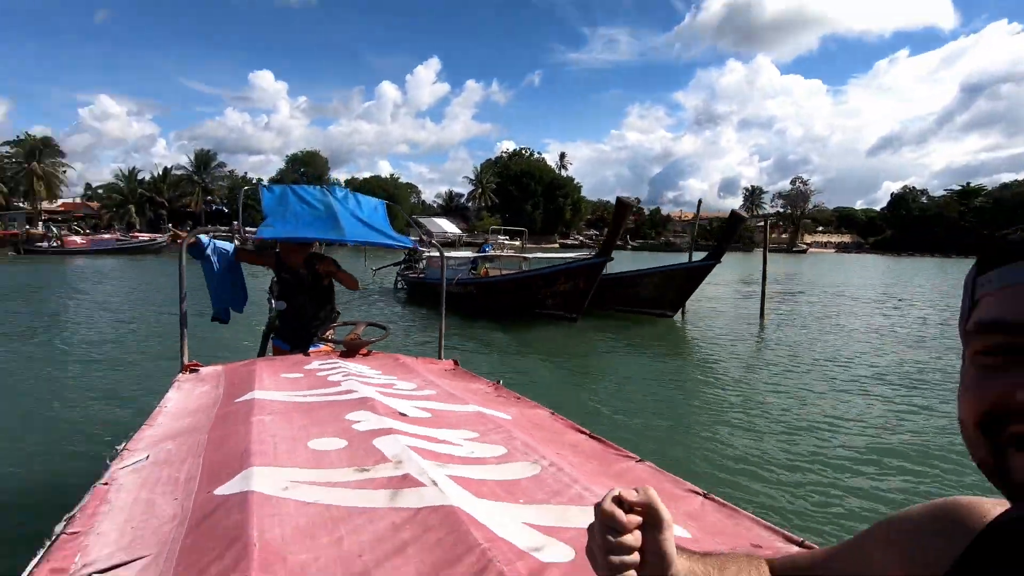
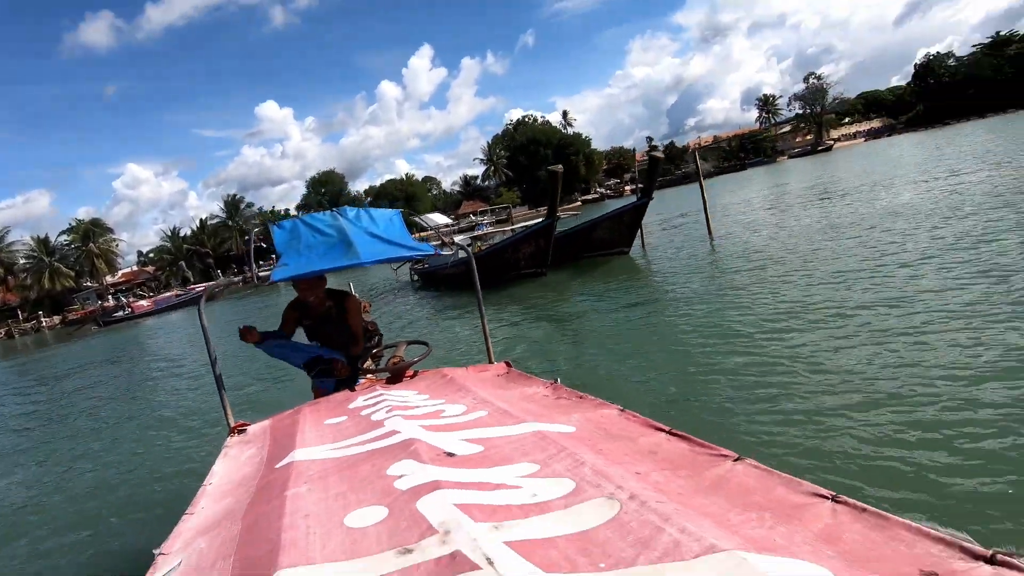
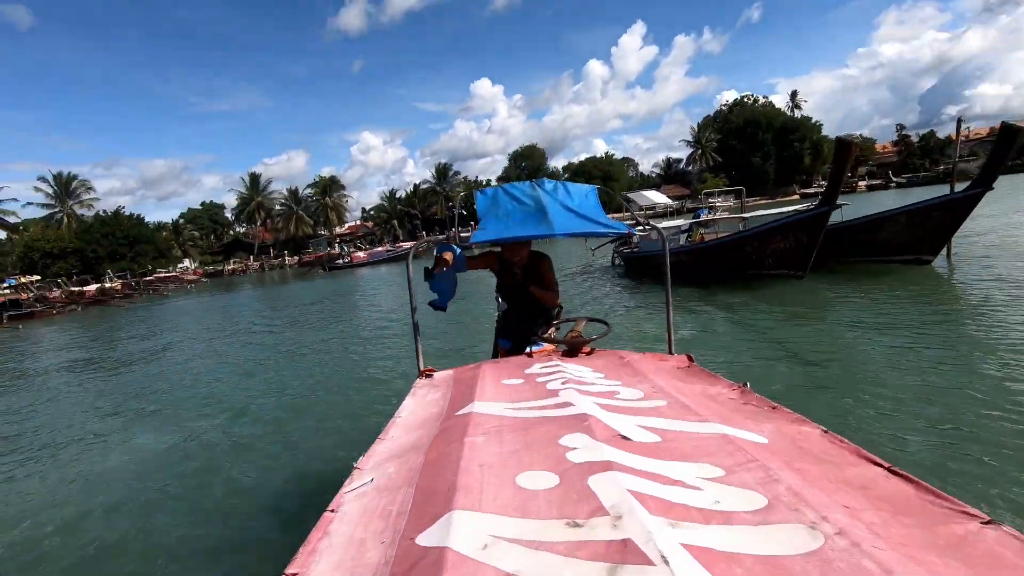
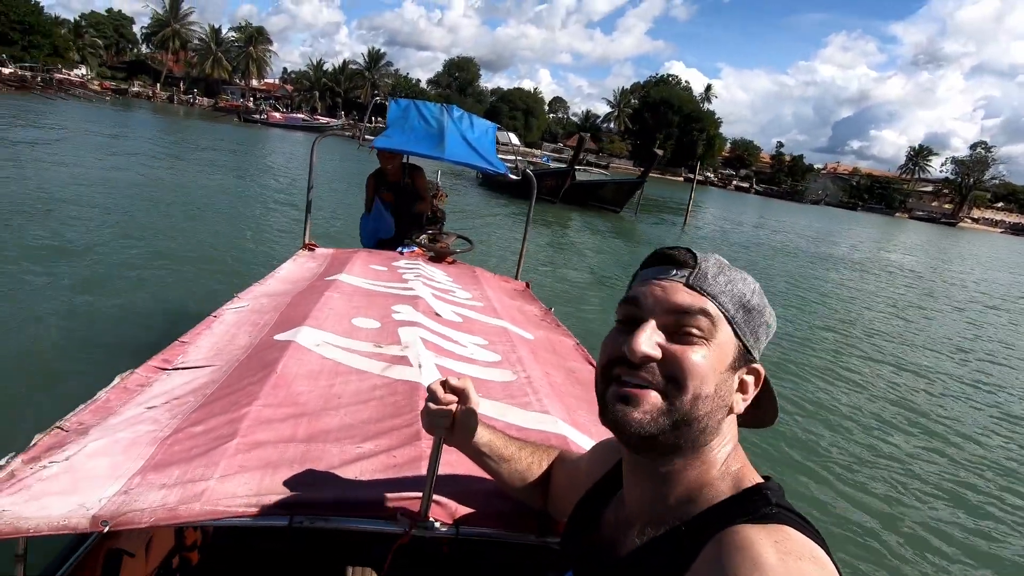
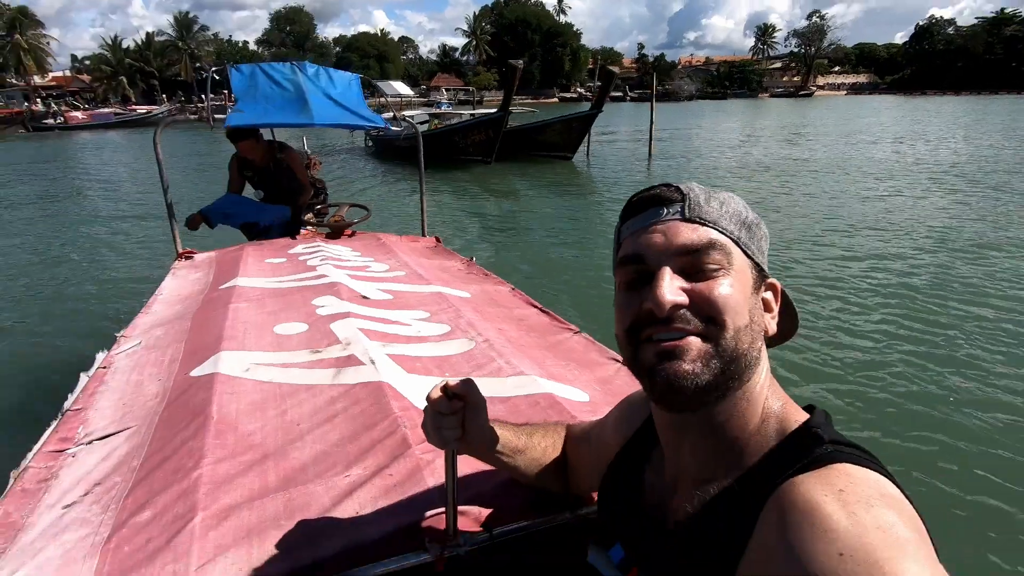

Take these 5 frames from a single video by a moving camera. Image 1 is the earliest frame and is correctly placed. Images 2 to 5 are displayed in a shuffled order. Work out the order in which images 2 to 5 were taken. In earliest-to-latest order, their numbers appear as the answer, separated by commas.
3, 2, 5, 4
